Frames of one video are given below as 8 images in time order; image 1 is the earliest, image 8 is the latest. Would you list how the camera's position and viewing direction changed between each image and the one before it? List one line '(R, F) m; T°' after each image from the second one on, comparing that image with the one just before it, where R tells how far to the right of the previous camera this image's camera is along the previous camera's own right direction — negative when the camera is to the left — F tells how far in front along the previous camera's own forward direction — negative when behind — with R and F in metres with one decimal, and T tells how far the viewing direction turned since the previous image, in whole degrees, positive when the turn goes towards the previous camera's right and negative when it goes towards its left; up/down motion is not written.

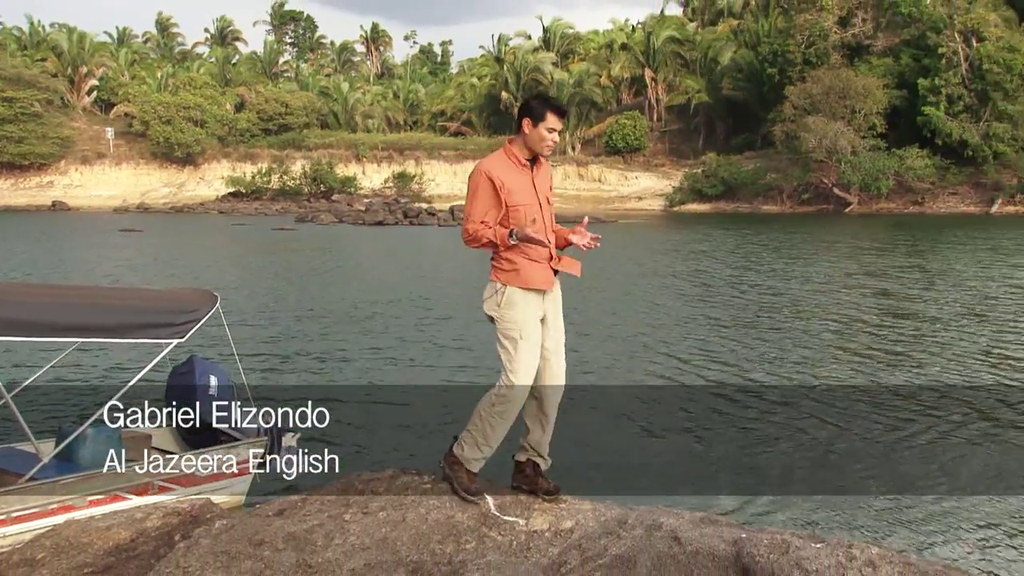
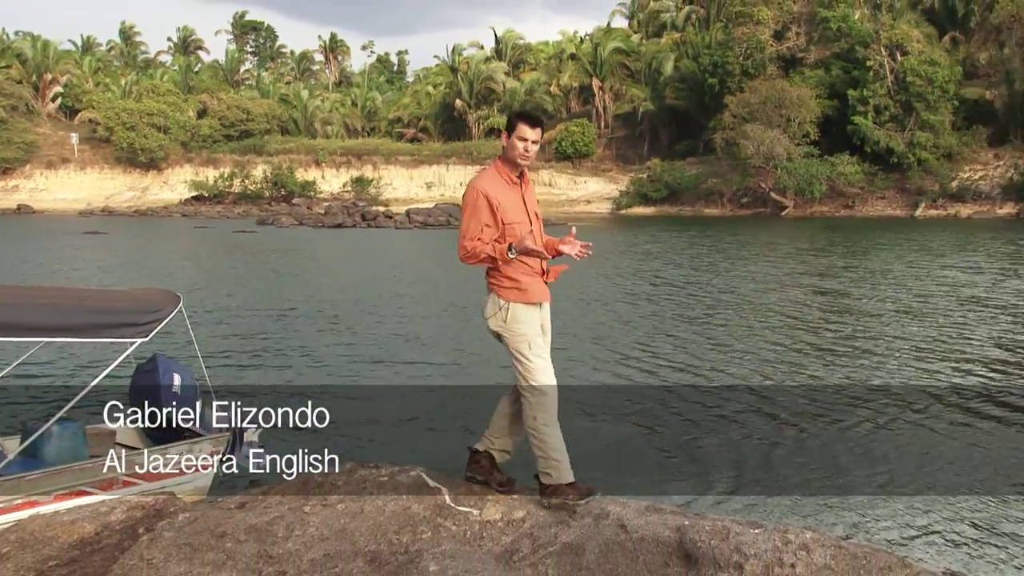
(+0.8, +0.1) m; -6°
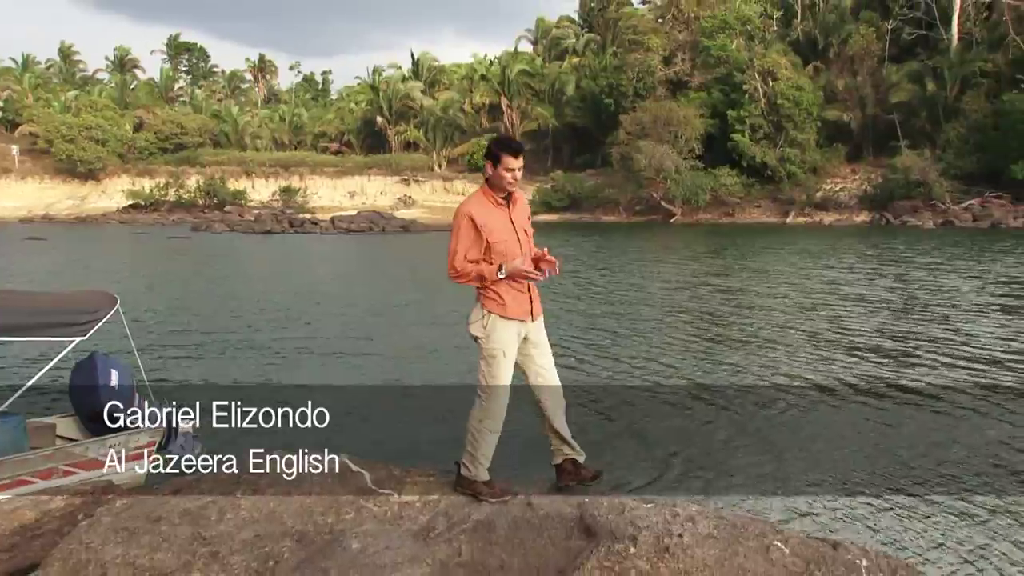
(+0.3, -0.5) m; +3°
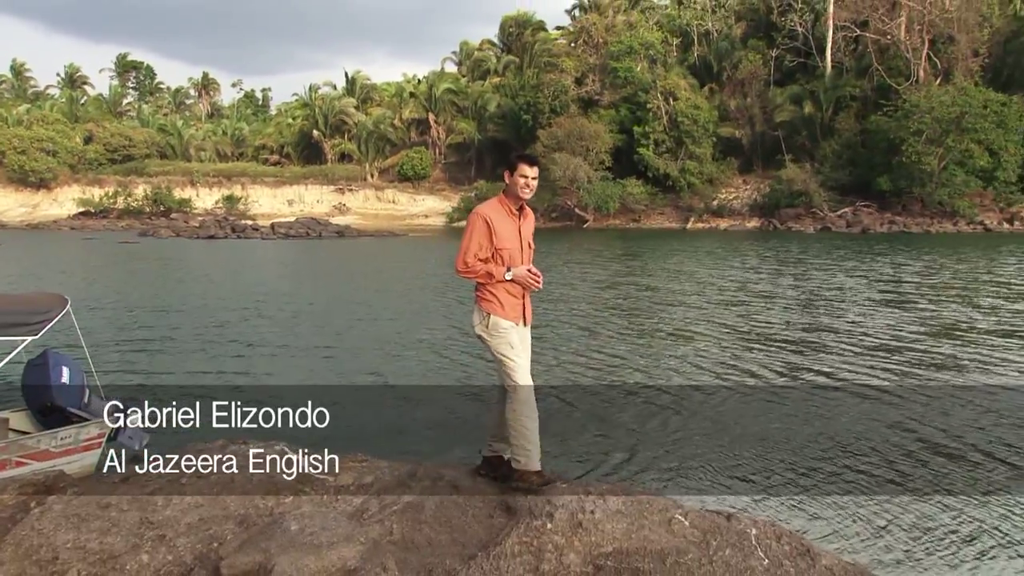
(+0.3, -0.5) m; +3°
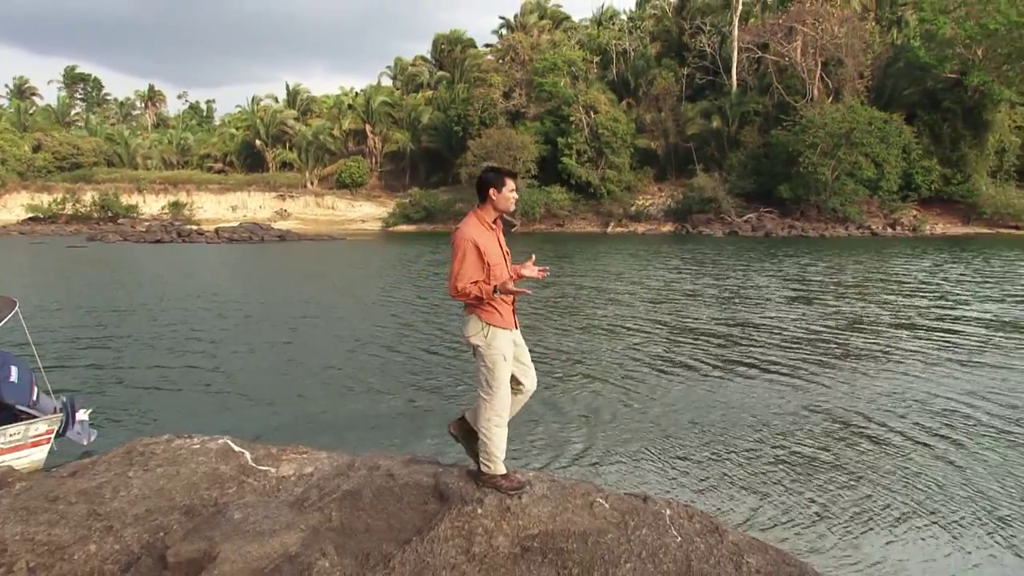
(+0.3, -0.4) m; +2°
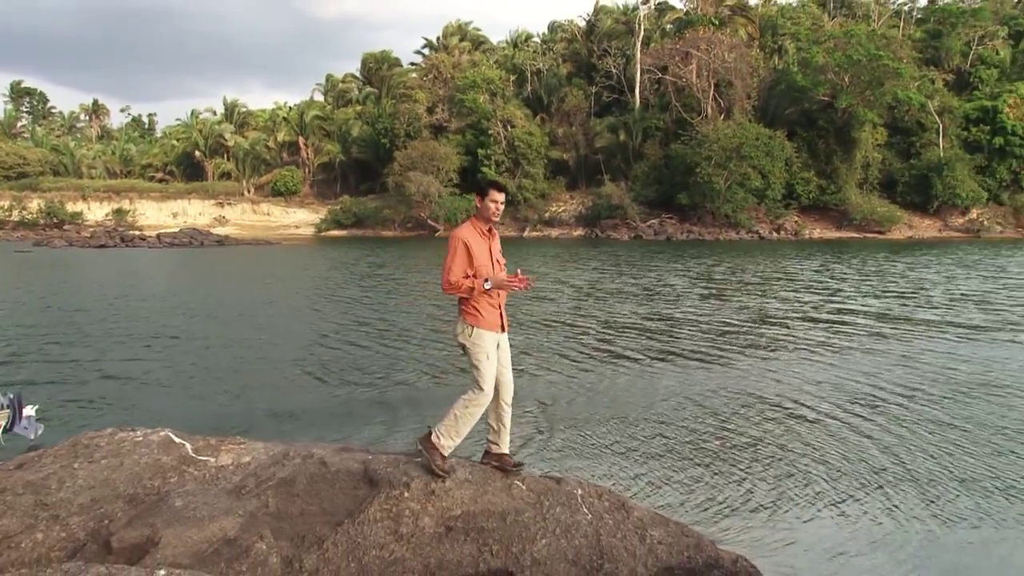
(+0.3, -0.5) m; +3°
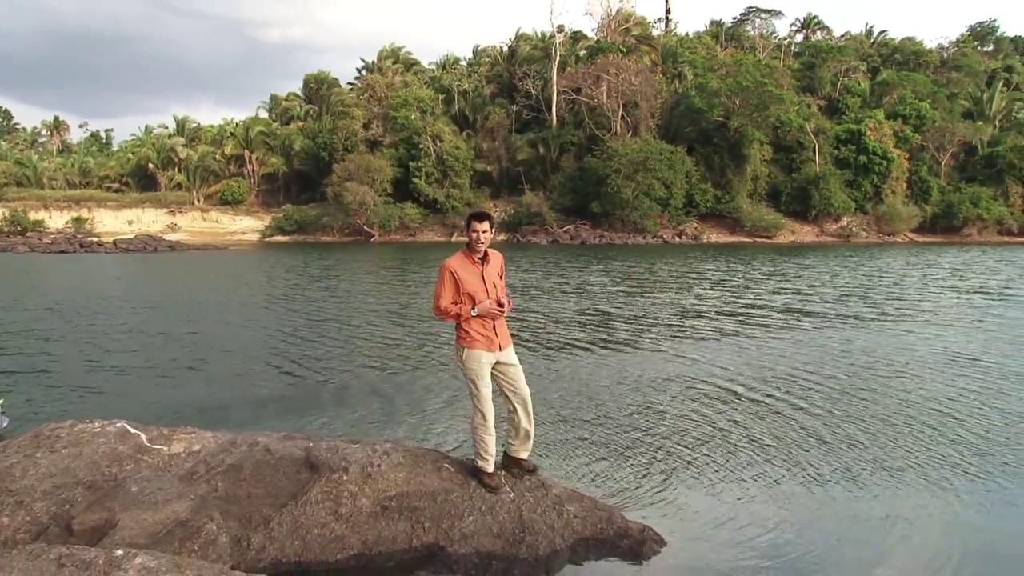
(+0.4, -0.7) m; +2°
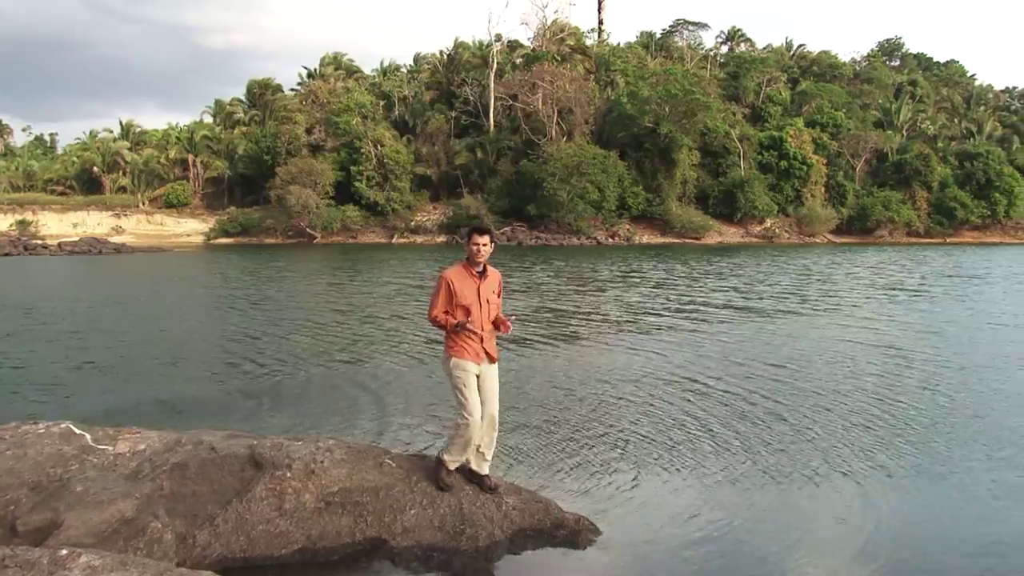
(+0.3, -0.2) m; +2°
